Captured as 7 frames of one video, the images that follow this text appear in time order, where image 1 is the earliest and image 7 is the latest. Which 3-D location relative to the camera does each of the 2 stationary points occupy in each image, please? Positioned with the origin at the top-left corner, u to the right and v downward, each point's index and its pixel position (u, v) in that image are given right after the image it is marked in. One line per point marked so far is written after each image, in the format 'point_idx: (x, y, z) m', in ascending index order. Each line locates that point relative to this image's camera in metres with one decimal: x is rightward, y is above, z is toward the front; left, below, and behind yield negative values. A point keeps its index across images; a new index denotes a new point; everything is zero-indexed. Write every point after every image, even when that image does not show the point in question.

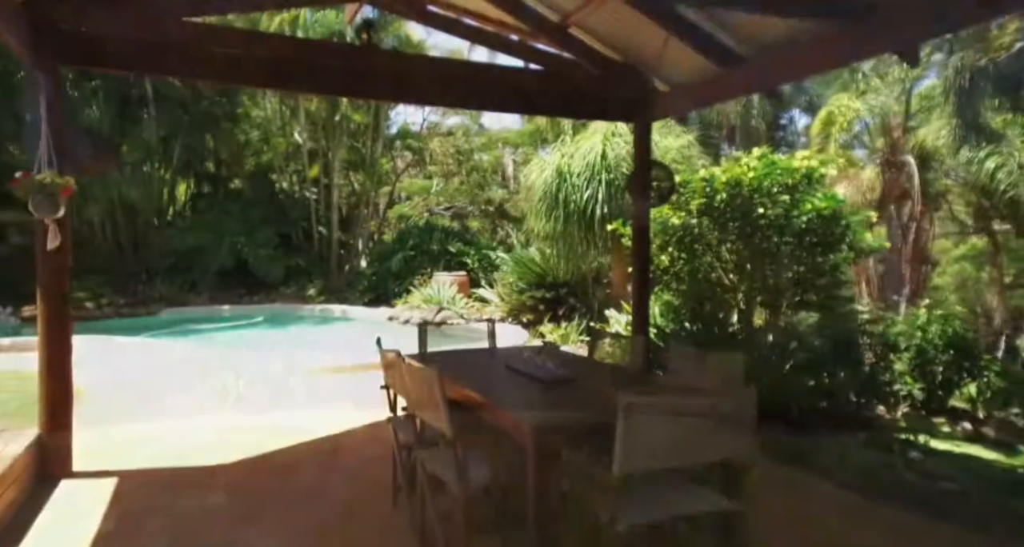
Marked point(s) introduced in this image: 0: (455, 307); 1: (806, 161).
0: (-0.9, -0.5, +8.8) m
1: (+2.2, +0.9, +4.4) m
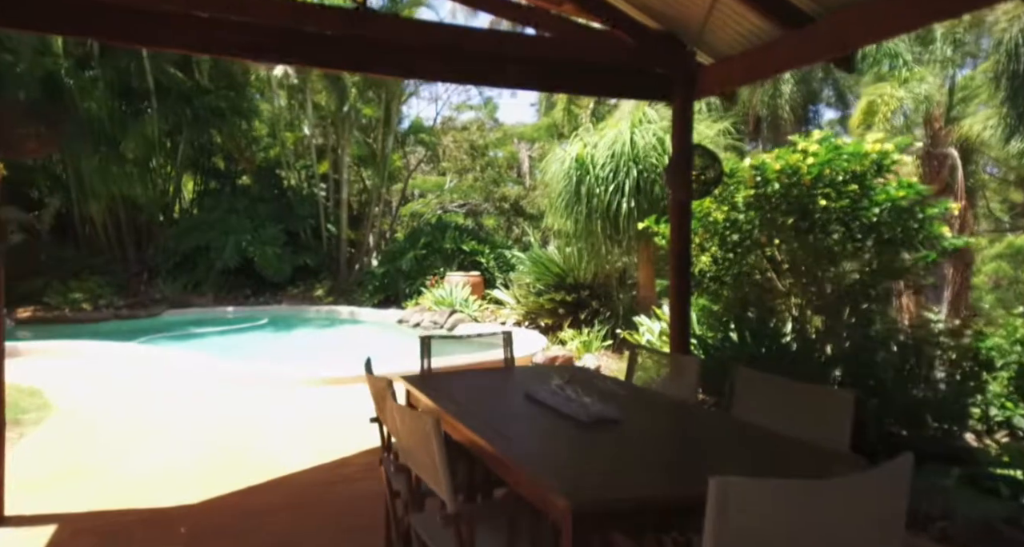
0: (-0.6, -0.5, +8.3) m
1: (+2.4, +0.8, +3.8) m
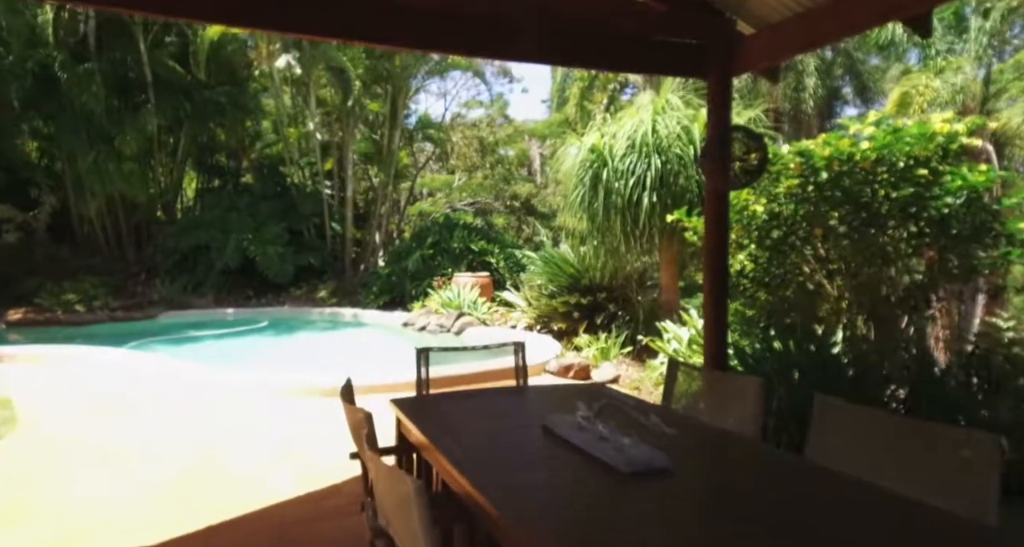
0: (-0.5, -0.5, +7.8) m
1: (+2.4, +0.8, +3.3) m
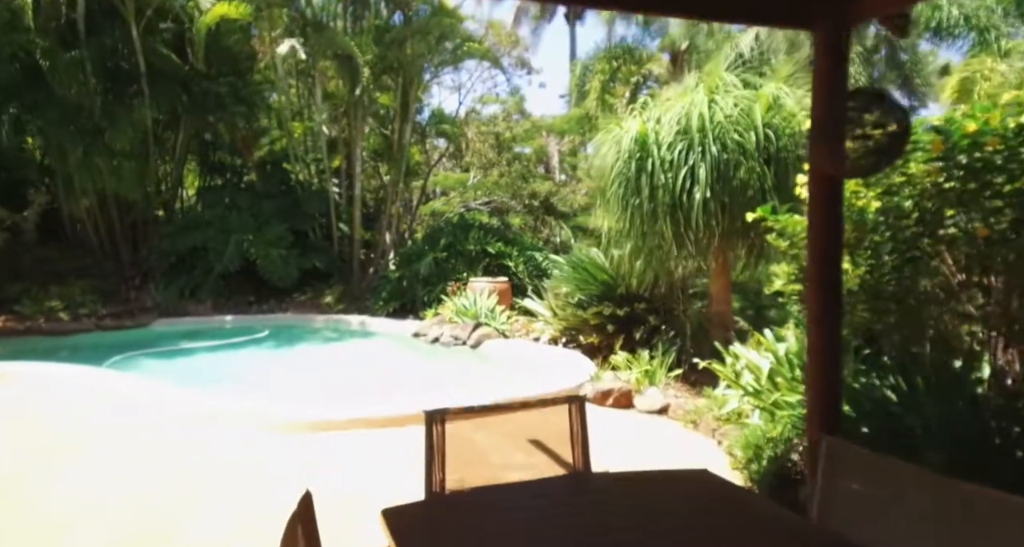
0: (-0.2, -0.6, +7.1) m
1: (+2.6, +0.8, +2.5) m
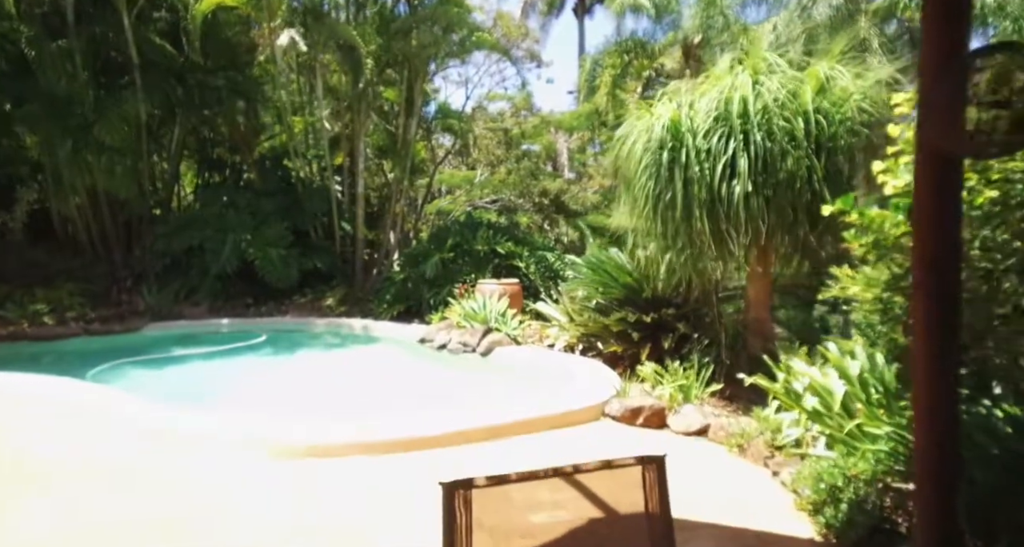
0: (-0.1, -0.6, +6.6) m
1: (+2.7, +0.7, +2.0) m
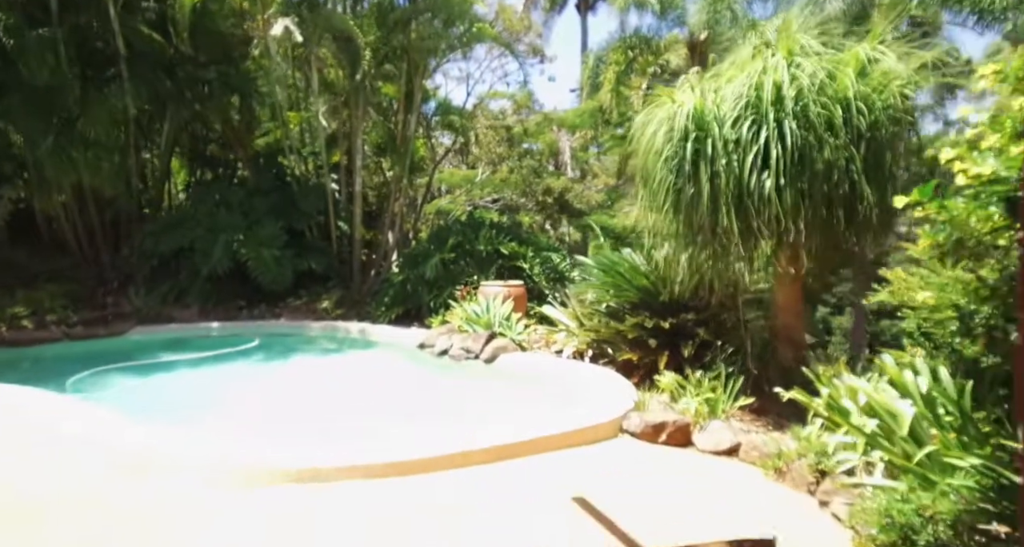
0: (0.0, -0.6, +6.2) m
1: (+2.8, +0.7, +1.6) m
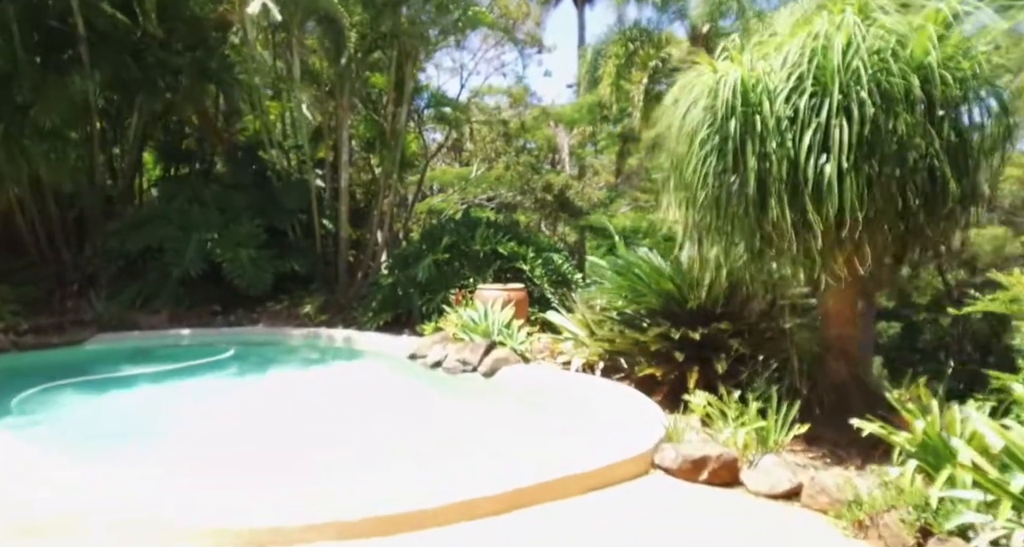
0: (0.0, -0.7, +5.6) m
1: (+2.8, +0.7, +1.0) m
